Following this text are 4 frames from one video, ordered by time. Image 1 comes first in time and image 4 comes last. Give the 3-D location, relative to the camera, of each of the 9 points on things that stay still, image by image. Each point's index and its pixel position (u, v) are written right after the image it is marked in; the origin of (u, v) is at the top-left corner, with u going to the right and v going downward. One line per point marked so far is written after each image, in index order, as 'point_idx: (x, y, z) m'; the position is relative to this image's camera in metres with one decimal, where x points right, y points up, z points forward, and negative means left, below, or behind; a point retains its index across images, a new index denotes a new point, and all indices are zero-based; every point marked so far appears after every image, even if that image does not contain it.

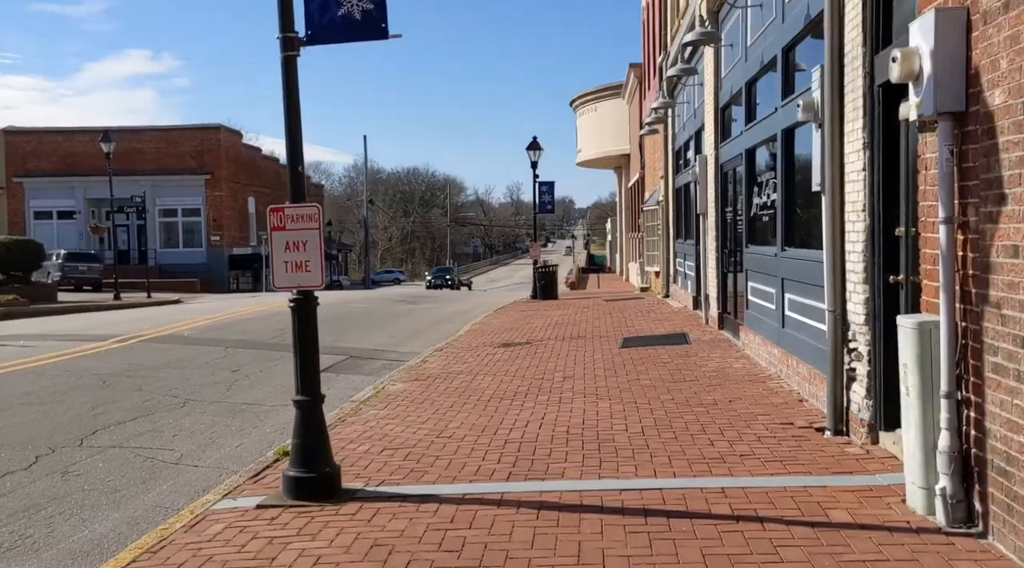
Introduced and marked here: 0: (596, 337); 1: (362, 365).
0: (+1.3, -0.8, +14.4) m
1: (-2.1, -1.2, +13.2) m
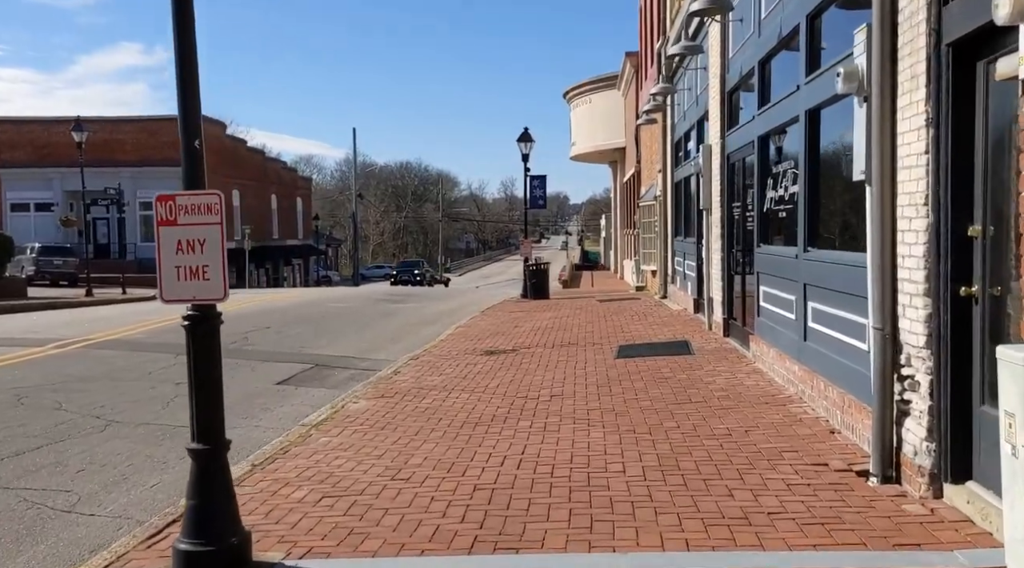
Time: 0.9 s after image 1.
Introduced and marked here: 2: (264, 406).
0: (+1.0, -0.8, +13.0) m
1: (-2.3, -1.2, +11.9) m
2: (-2.6, -1.2, +9.7) m
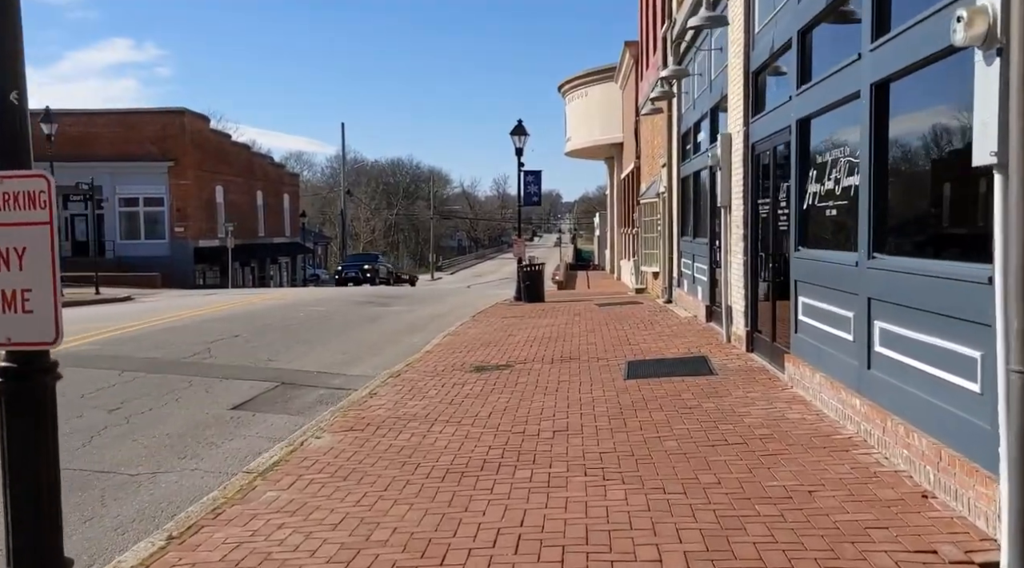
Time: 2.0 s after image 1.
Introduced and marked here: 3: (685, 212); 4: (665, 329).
0: (+1.0, -0.9, +11.5) m
1: (-2.4, -1.2, +10.3) m
2: (-2.6, -1.3, +8.1) m
3: (+3.4, +1.4, +18.3) m
4: (+2.4, -0.7, +14.6) m
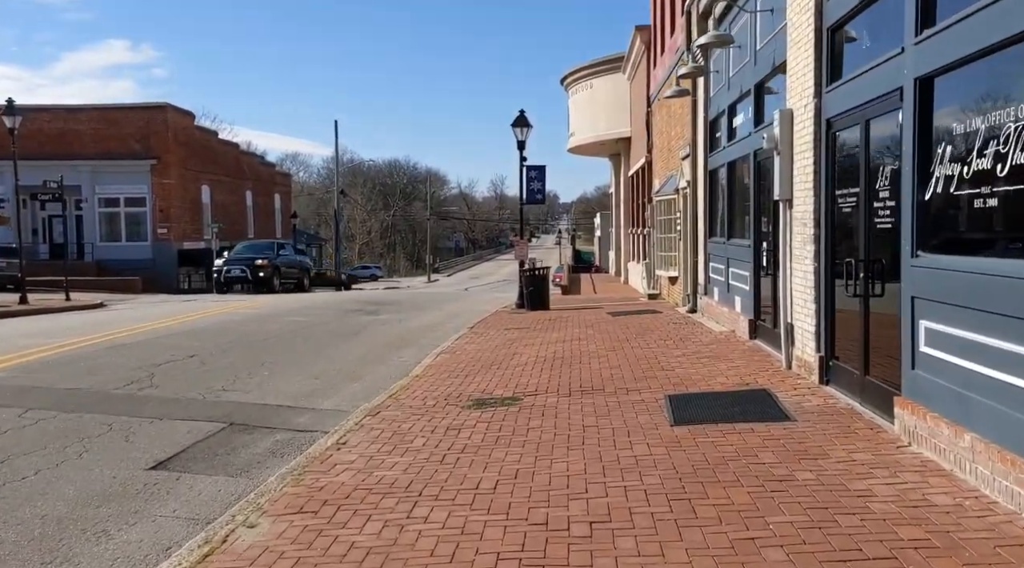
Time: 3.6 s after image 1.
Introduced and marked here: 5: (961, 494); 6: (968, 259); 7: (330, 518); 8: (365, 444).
0: (+1.1, -1.1, +9.1) m
1: (-2.3, -1.4, +7.9) m
2: (-2.5, -1.5, +5.7) m
3: (+3.4, +1.3, +15.9) m
4: (+2.5, -0.8, +12.3) m
5: (+2.5, -1.2, +5.2) m
6: (+2.7, +0.2, +5.7) m
7: (-1.1, -1.4, +5.5) m
8: (-1.2, -1.3, +7.7) m
